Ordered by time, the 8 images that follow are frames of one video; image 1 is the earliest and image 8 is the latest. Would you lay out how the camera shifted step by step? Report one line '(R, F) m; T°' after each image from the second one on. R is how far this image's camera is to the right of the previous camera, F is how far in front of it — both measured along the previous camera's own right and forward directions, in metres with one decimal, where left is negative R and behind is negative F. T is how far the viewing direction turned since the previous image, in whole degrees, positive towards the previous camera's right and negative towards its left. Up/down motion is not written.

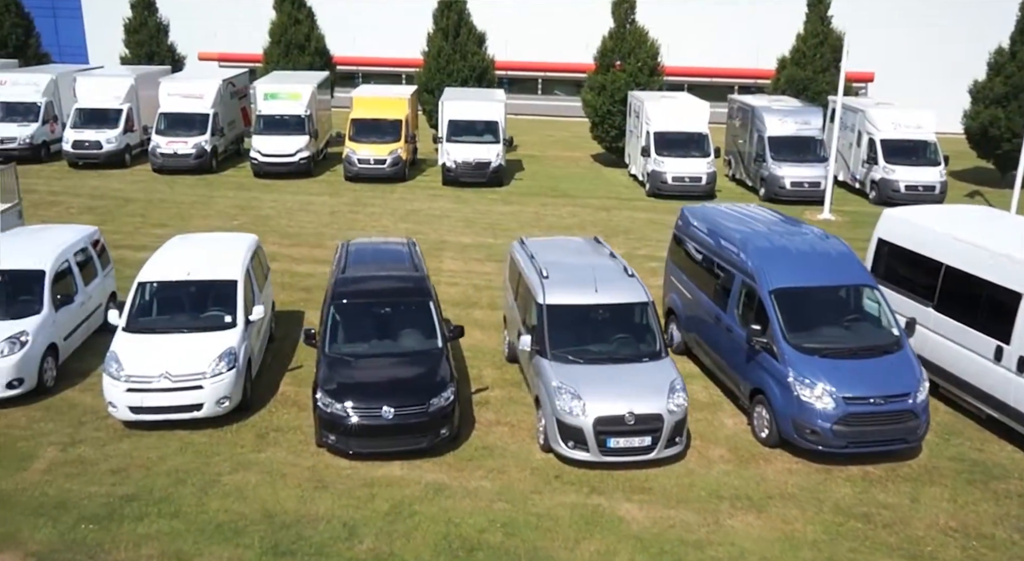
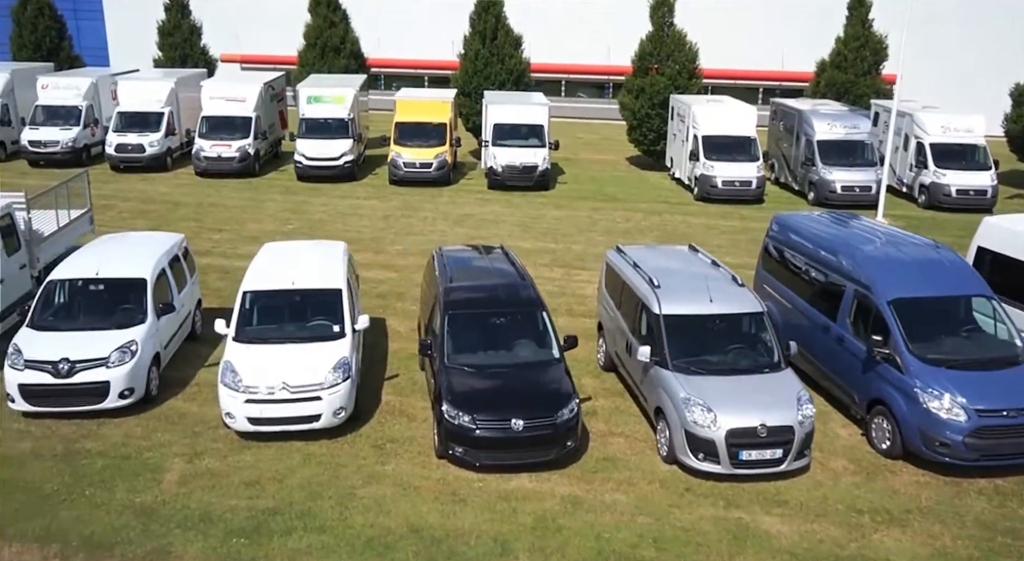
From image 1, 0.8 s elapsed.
(-1.4, 0.0) m; 0°
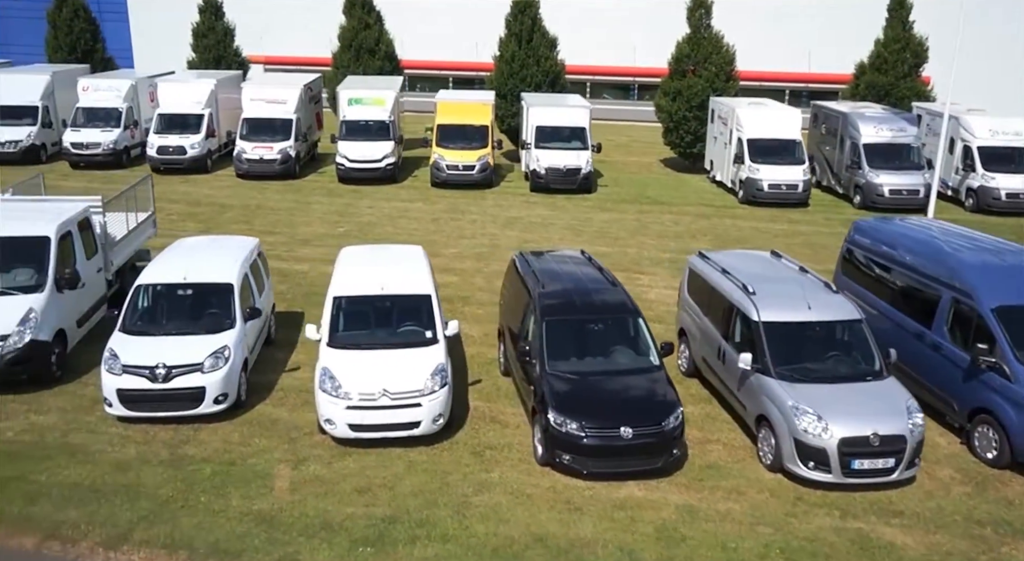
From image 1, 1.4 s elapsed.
(-1.1, 0.0) m; -1°
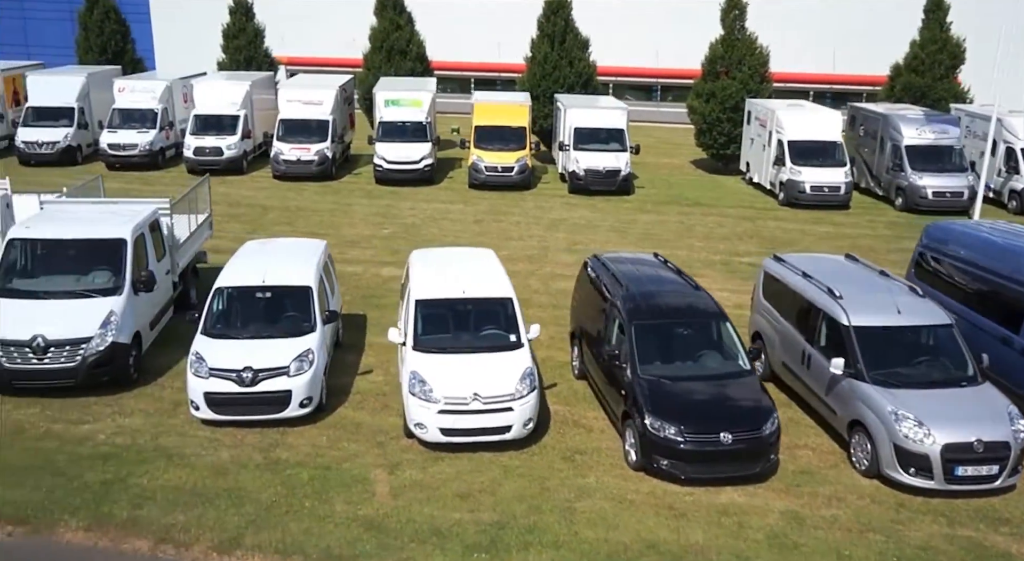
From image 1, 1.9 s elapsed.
(-1.0, 0.0) m; 0°
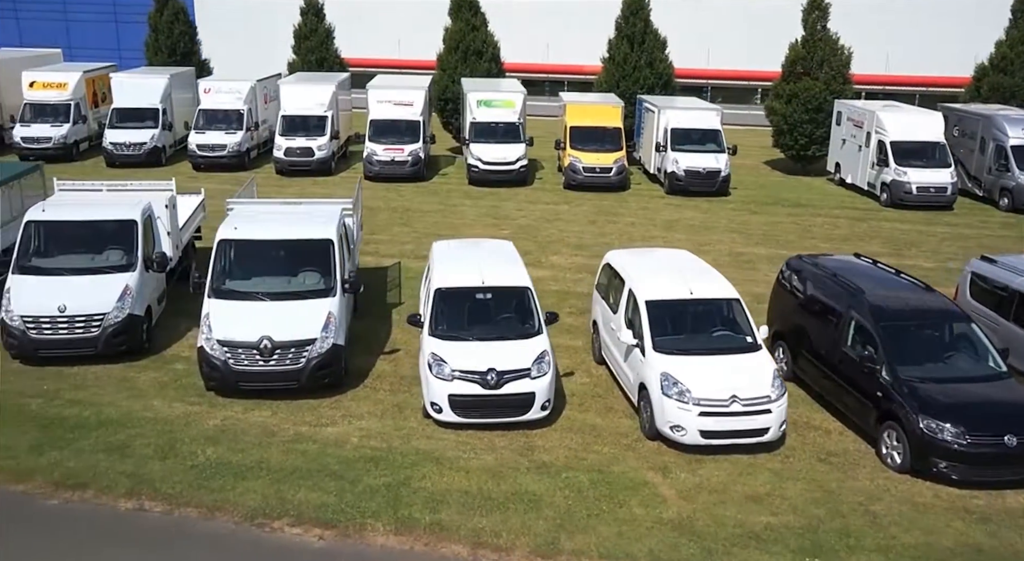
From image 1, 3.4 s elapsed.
(-3.0, +0.1) m; 0°
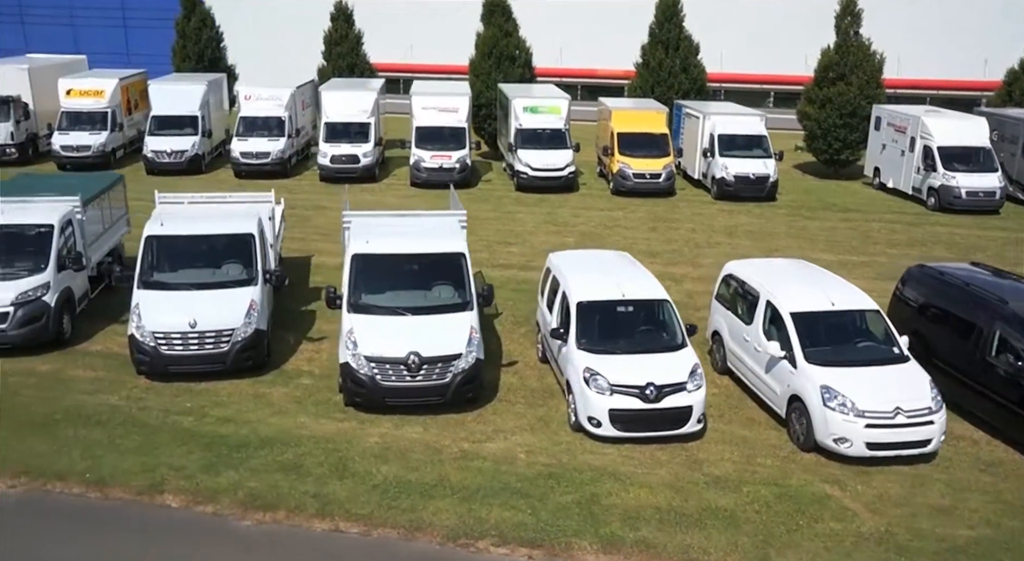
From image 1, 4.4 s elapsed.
(-2.1, 0.0) m; +1°
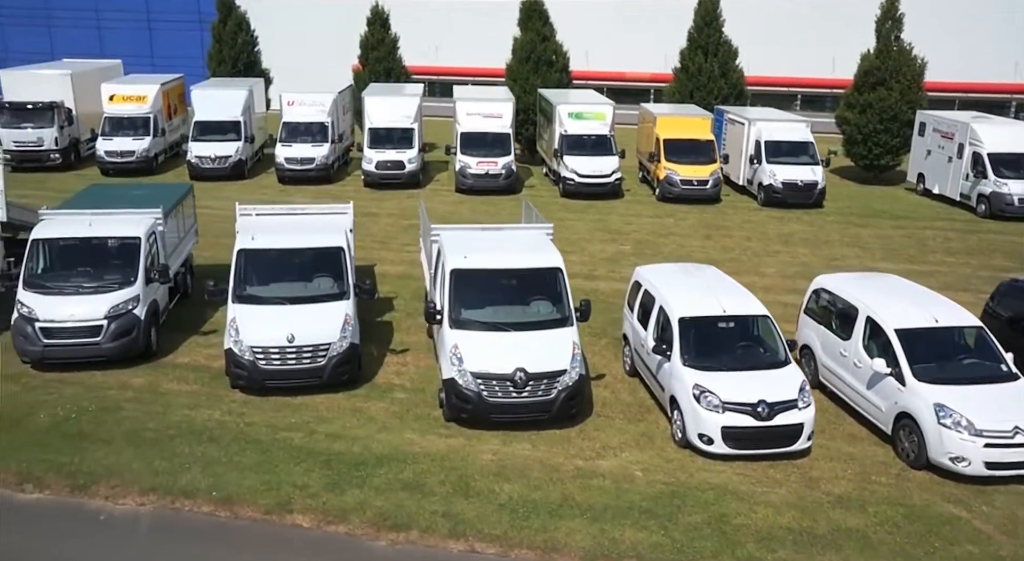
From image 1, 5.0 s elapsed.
(-1.3, 0.0) m; 0°
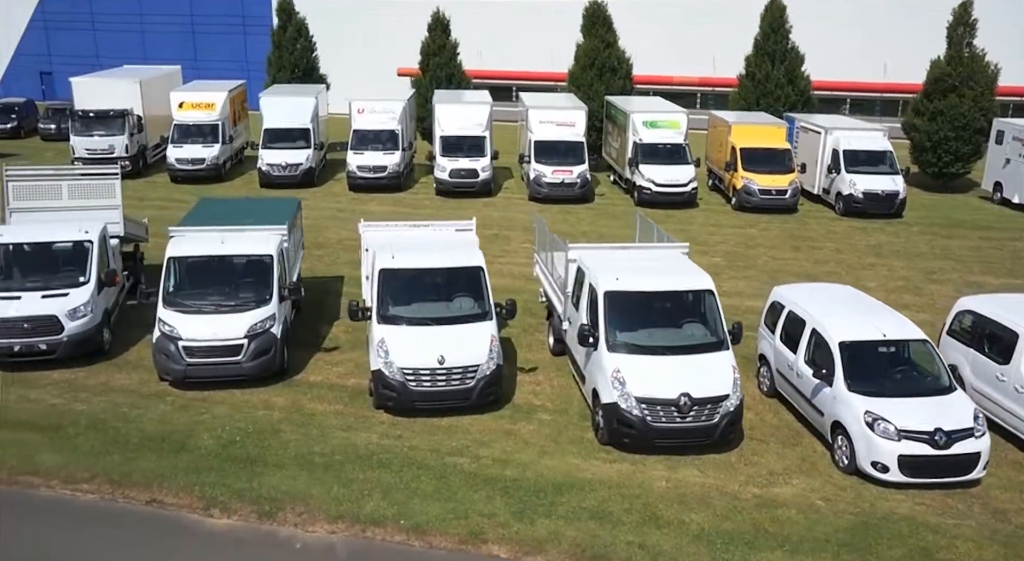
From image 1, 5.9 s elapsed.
(-1.9, +0.1) m; -1°
